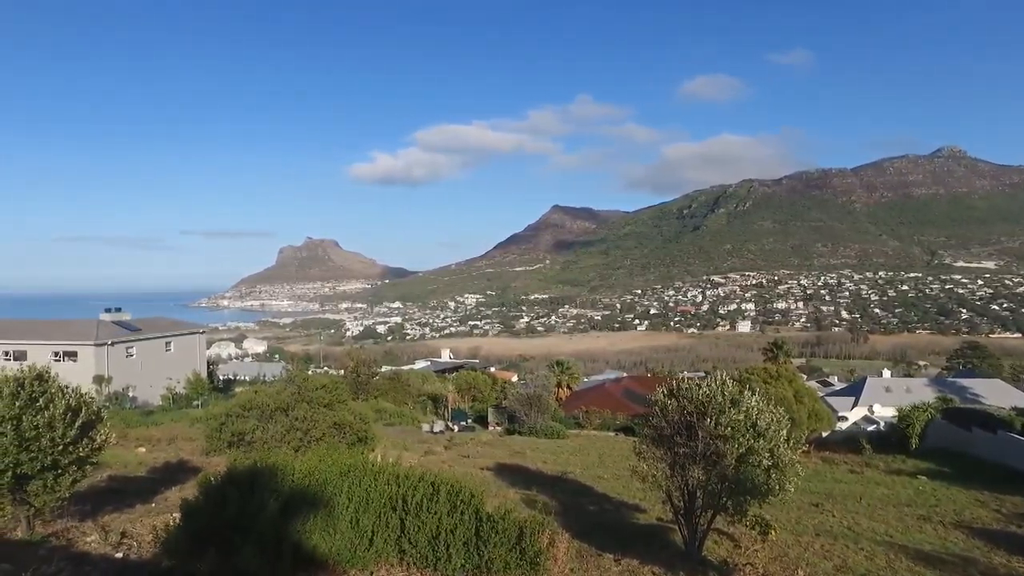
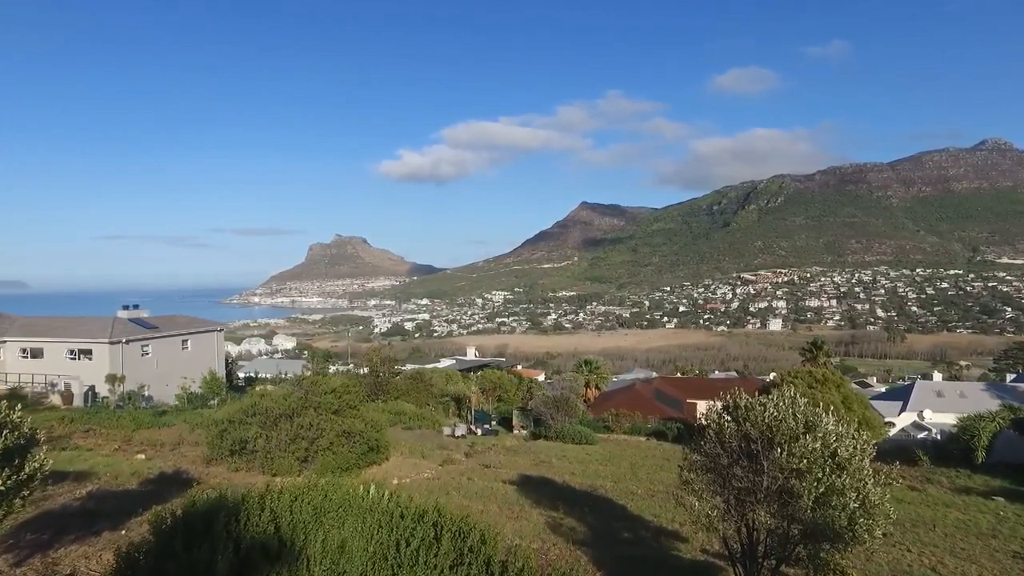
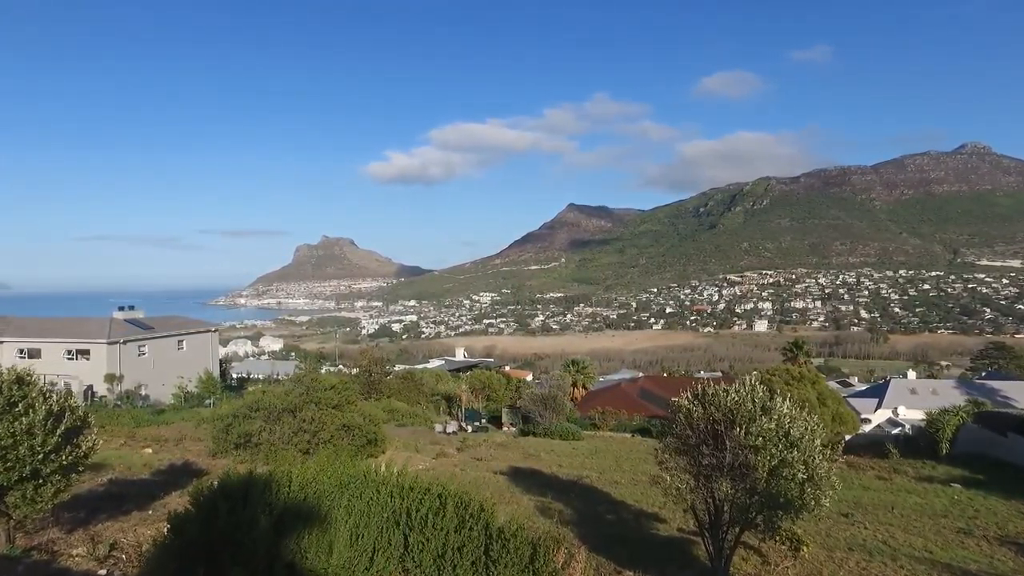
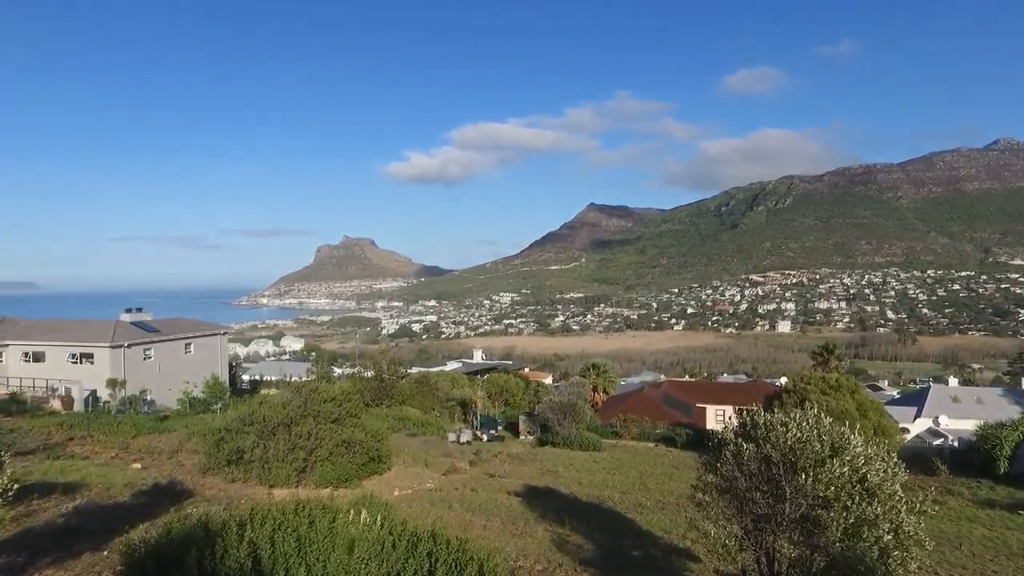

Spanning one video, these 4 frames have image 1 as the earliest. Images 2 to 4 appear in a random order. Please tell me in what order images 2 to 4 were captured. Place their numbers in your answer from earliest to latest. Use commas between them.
3, 2, 4
